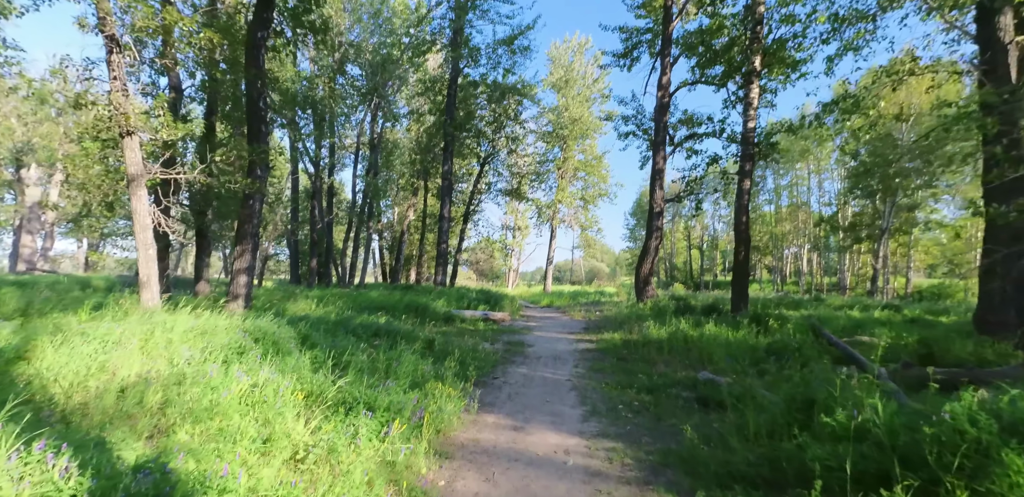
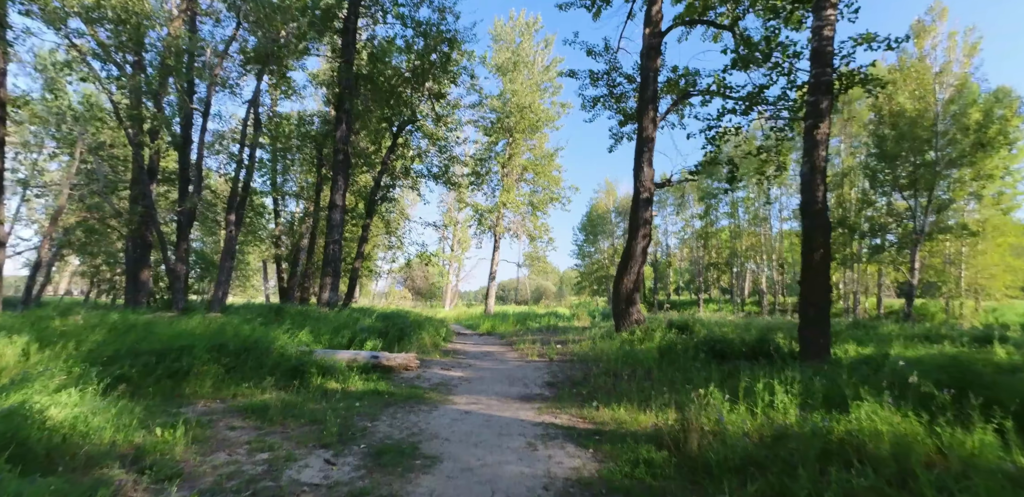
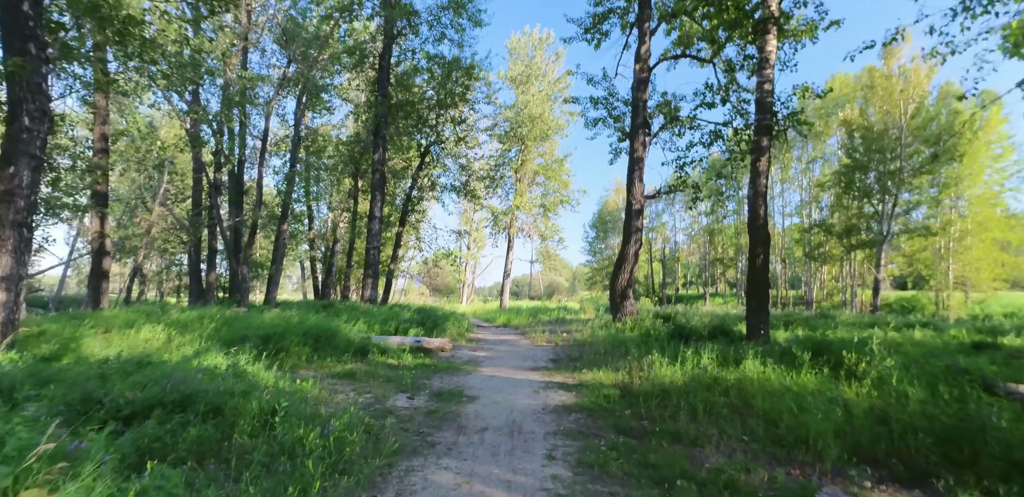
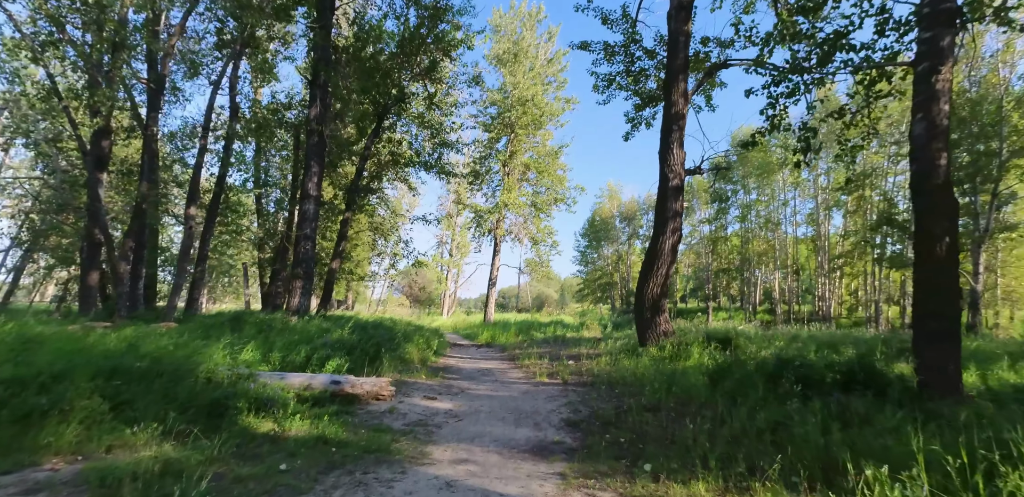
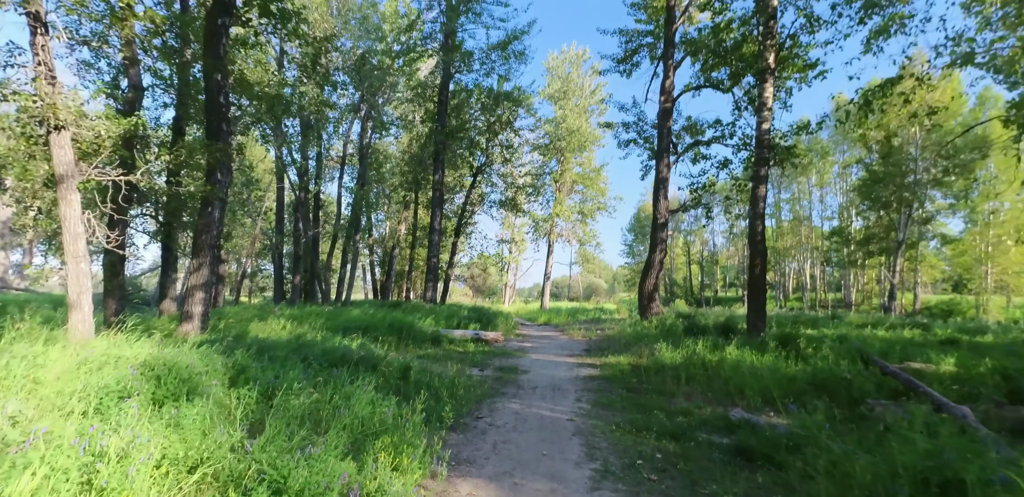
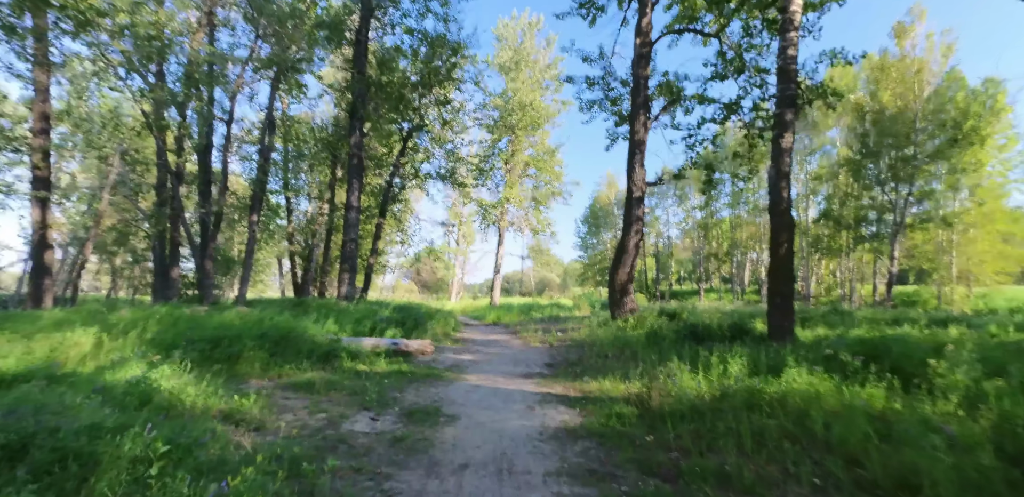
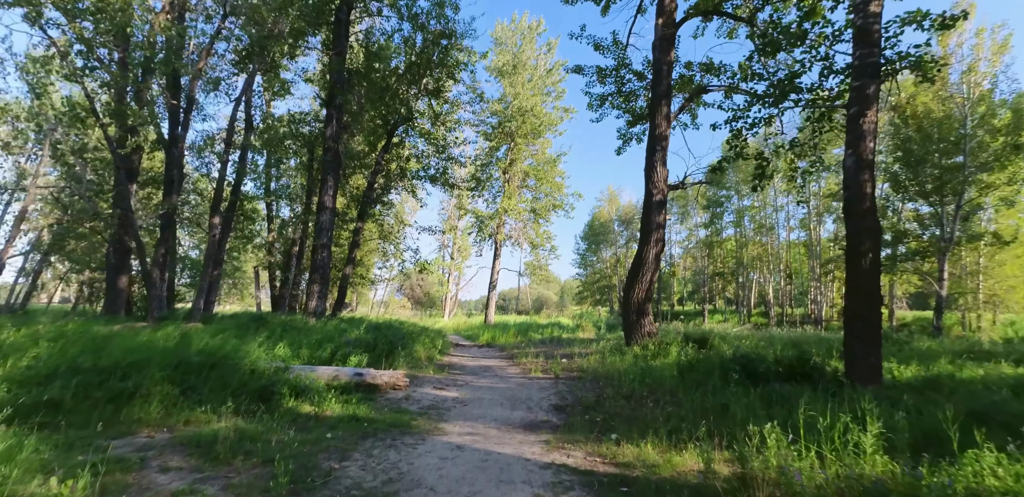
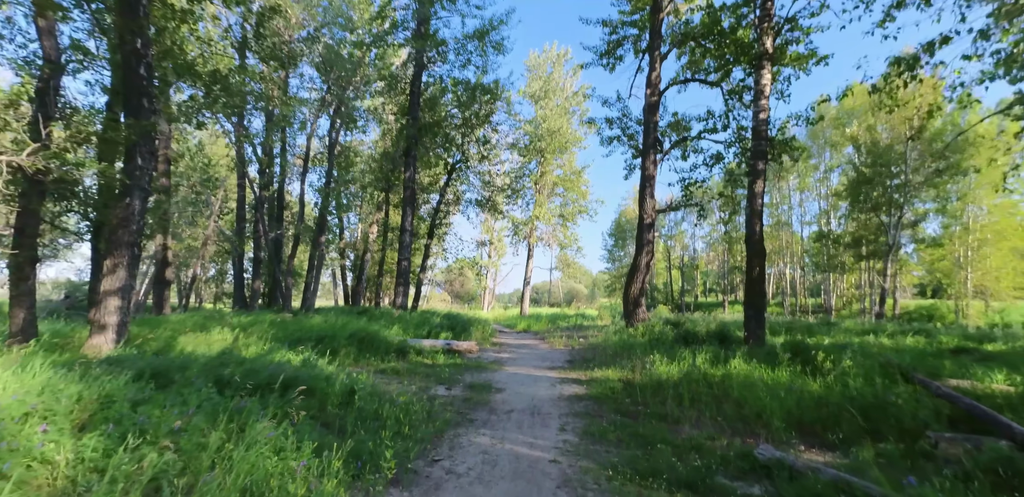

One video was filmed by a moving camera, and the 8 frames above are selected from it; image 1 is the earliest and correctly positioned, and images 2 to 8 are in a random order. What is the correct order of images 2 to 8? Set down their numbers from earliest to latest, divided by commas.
5, 8, 3, 6, 2, 7, 4
